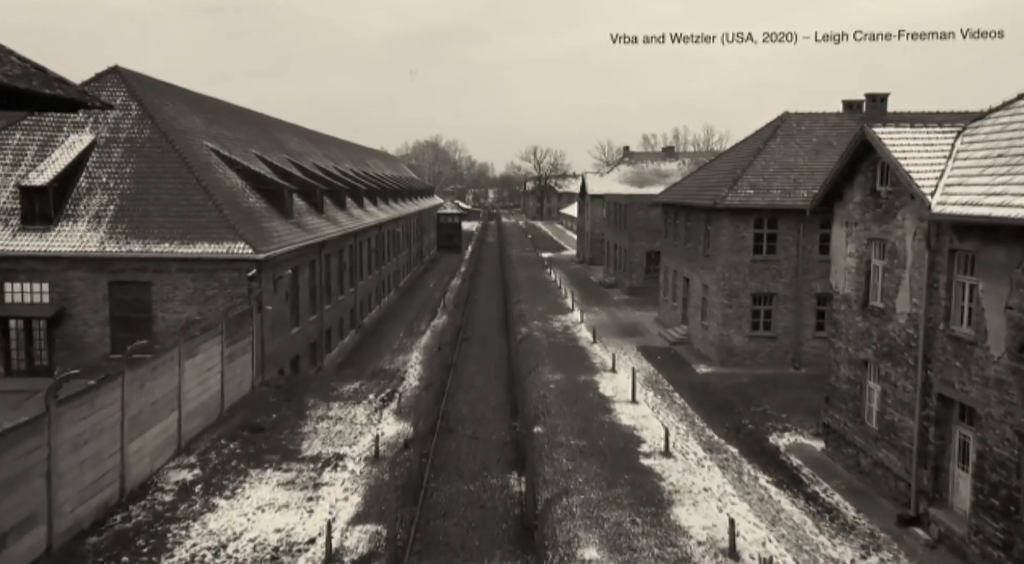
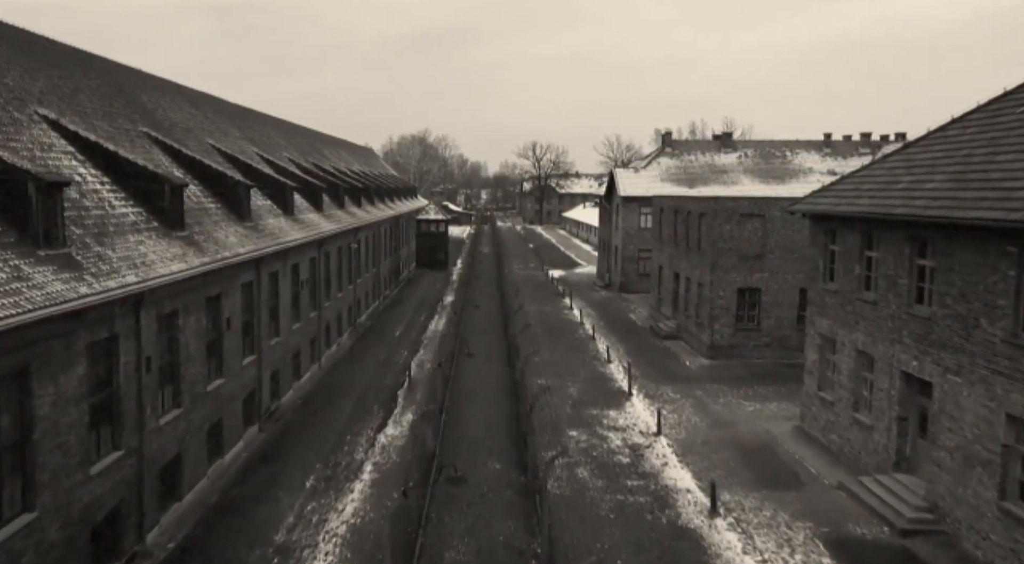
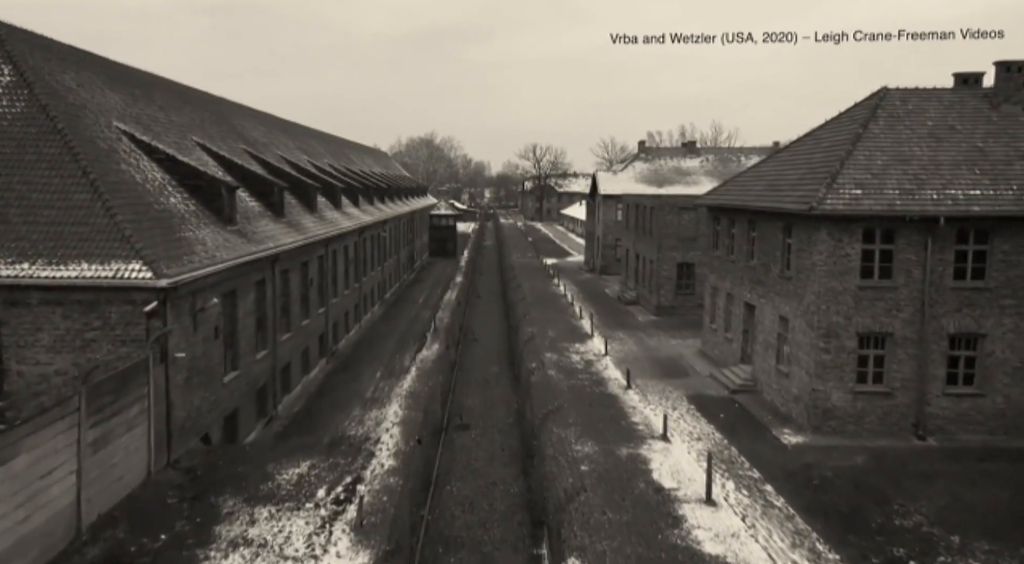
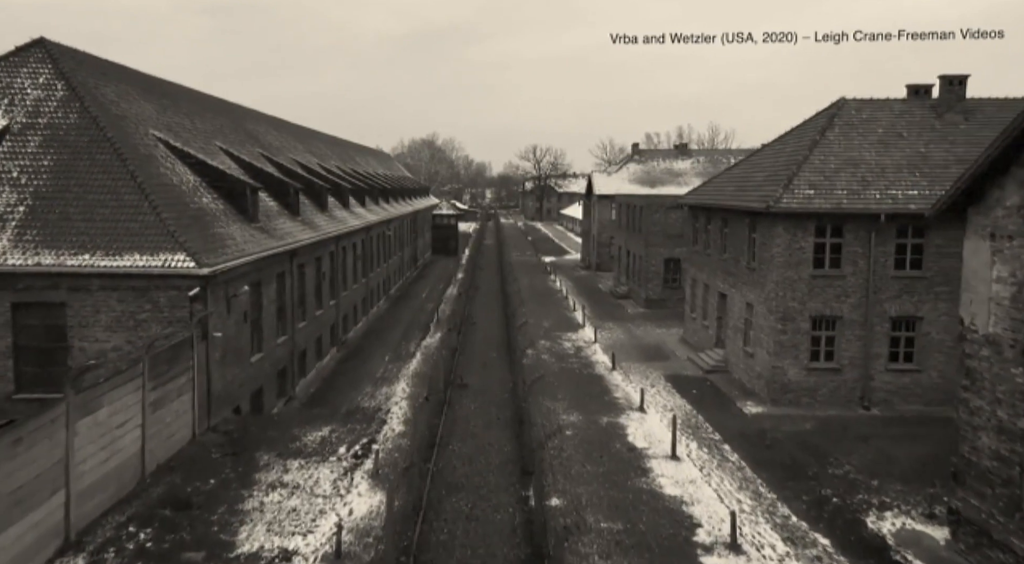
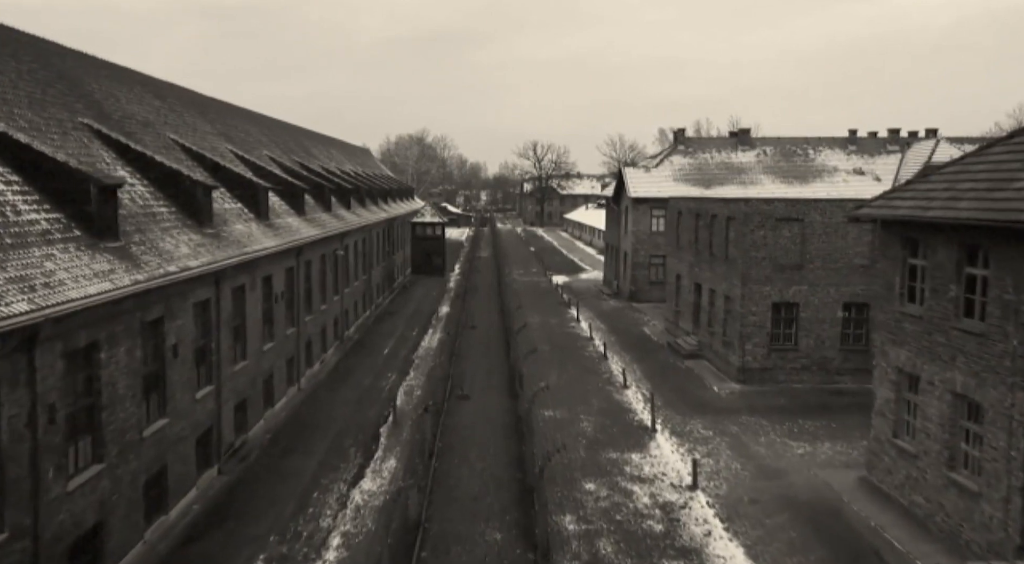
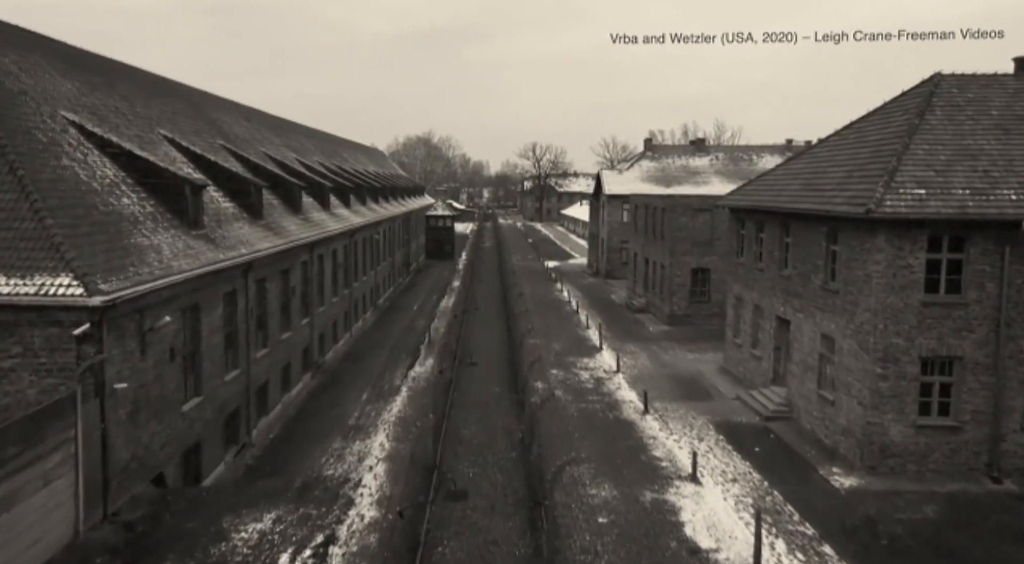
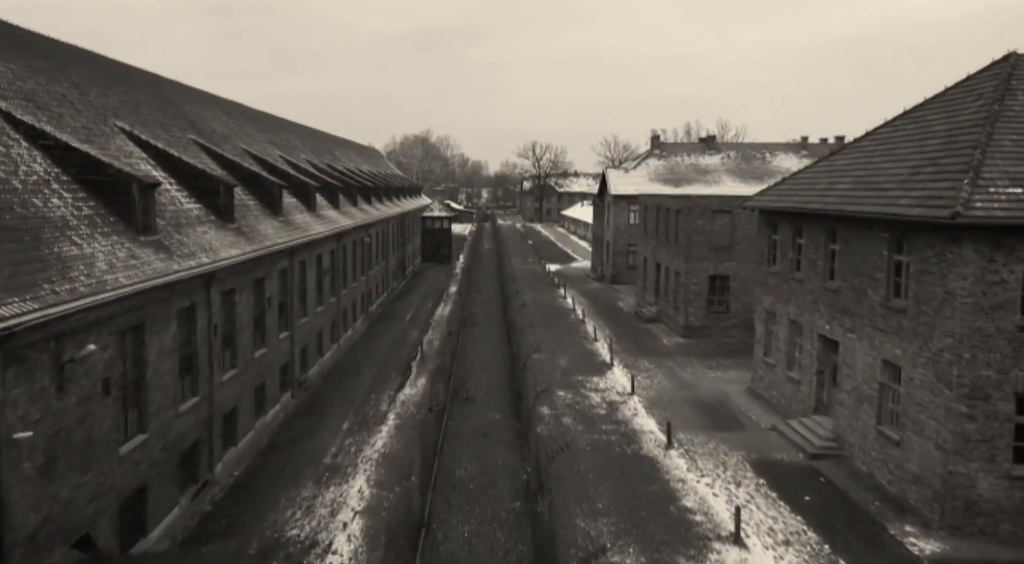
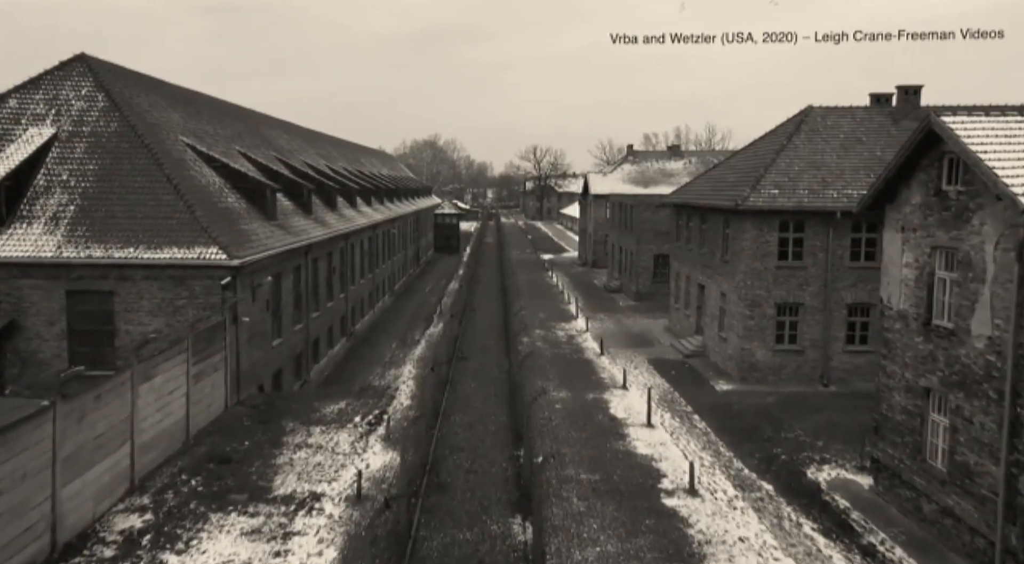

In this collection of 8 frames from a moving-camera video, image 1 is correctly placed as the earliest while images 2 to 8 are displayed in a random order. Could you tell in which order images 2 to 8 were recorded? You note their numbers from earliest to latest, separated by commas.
8, 4, 3, 6, 7, 2, 5
